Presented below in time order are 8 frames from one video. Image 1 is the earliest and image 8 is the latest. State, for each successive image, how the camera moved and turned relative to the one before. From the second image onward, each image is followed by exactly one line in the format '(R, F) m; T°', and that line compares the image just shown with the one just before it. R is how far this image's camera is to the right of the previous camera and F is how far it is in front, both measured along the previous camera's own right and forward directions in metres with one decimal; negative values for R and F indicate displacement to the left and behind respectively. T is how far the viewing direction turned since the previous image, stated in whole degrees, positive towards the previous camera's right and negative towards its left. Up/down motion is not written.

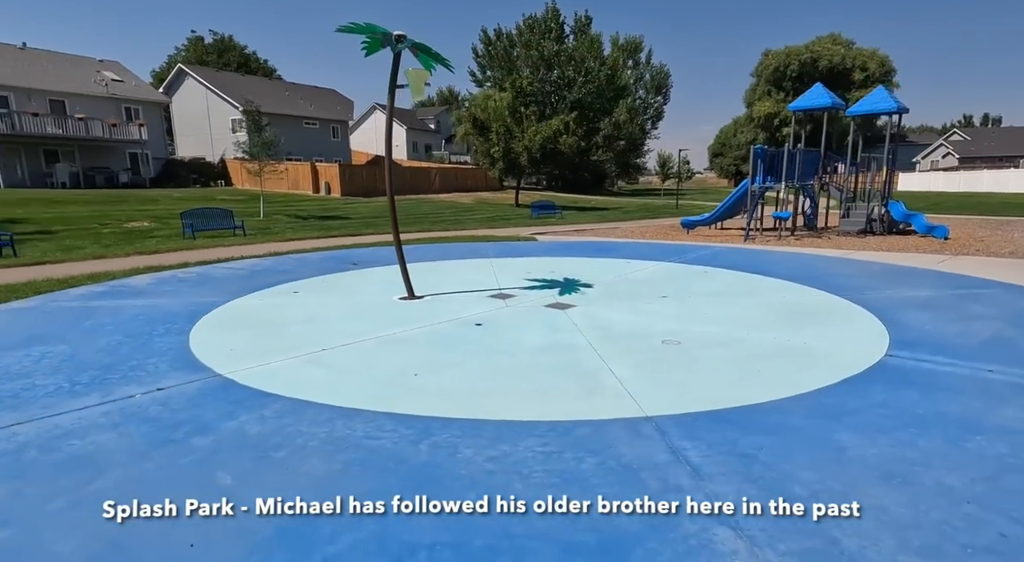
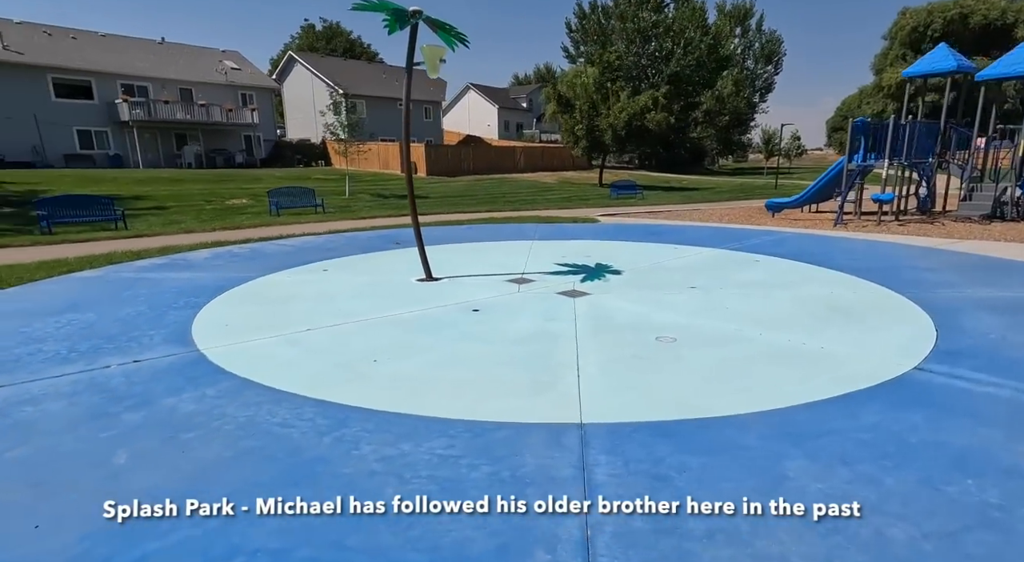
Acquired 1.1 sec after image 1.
(+1.1, +0.3) m; -10°
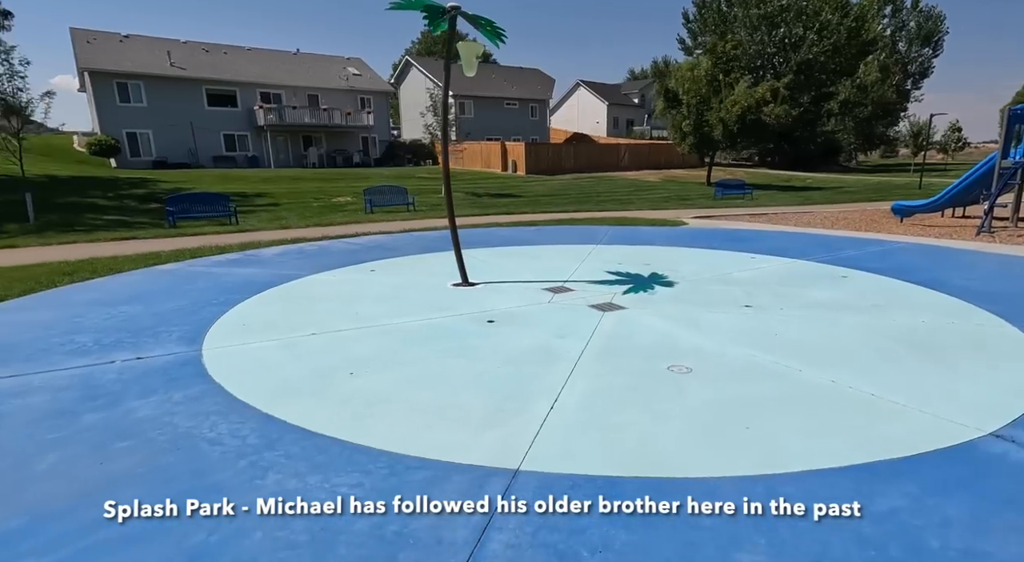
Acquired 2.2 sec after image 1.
(+1.0, +0.5) m; -11°
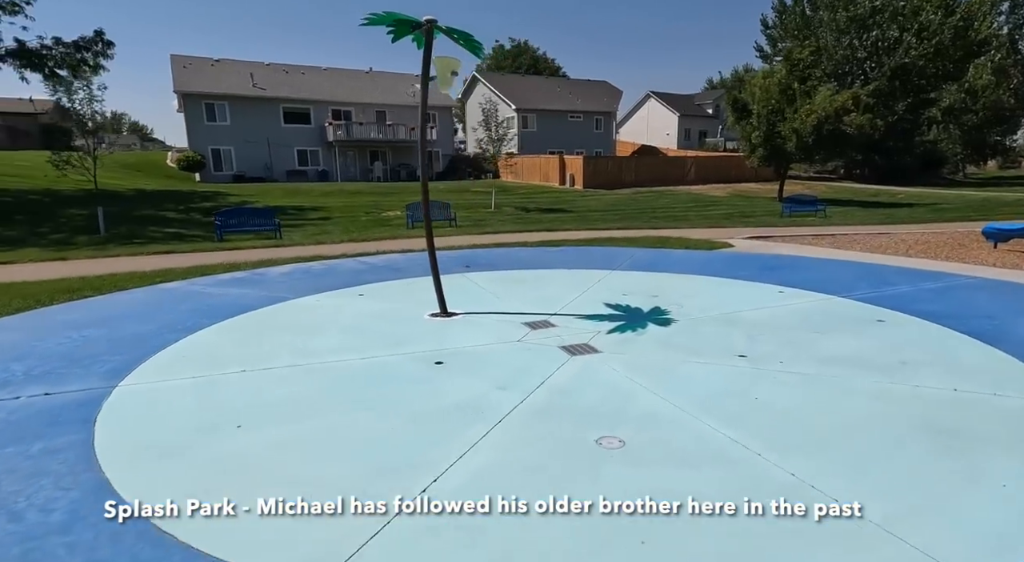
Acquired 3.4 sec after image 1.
(+1.2, +0.7) m; -7°
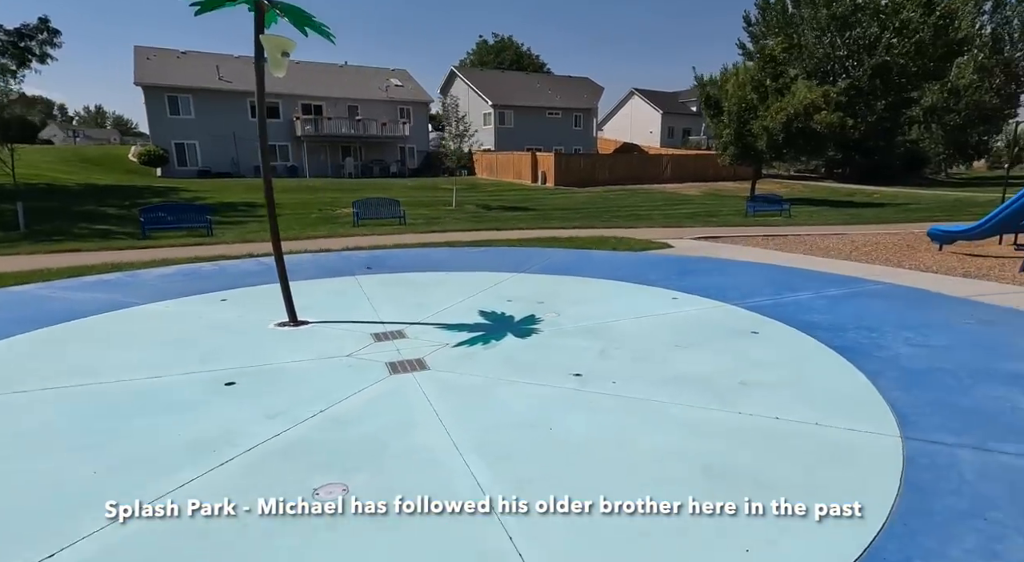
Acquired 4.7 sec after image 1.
(+1.6, +0.6) m; +1°
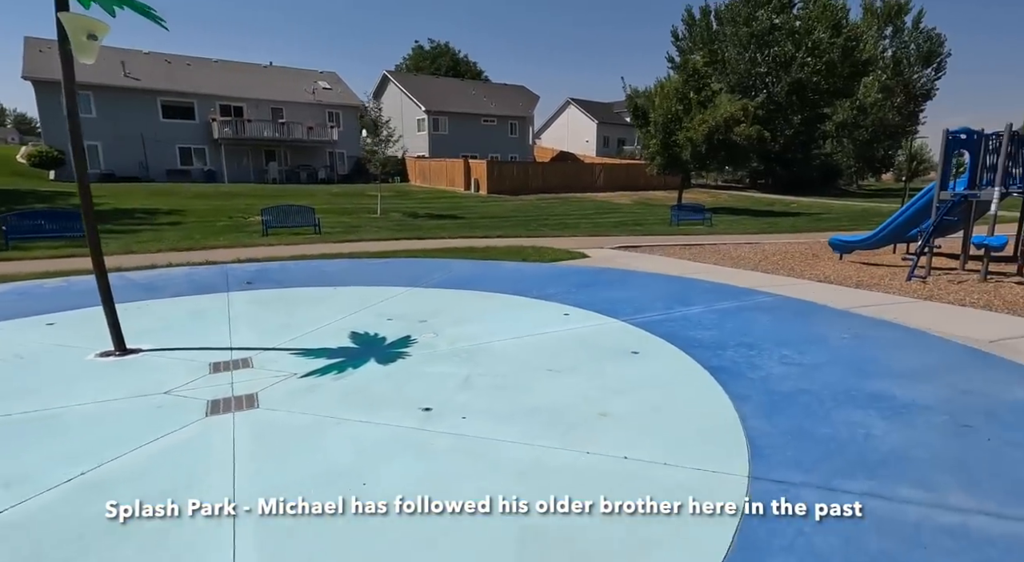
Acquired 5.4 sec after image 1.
(+0.8, +0.5) m; +6°
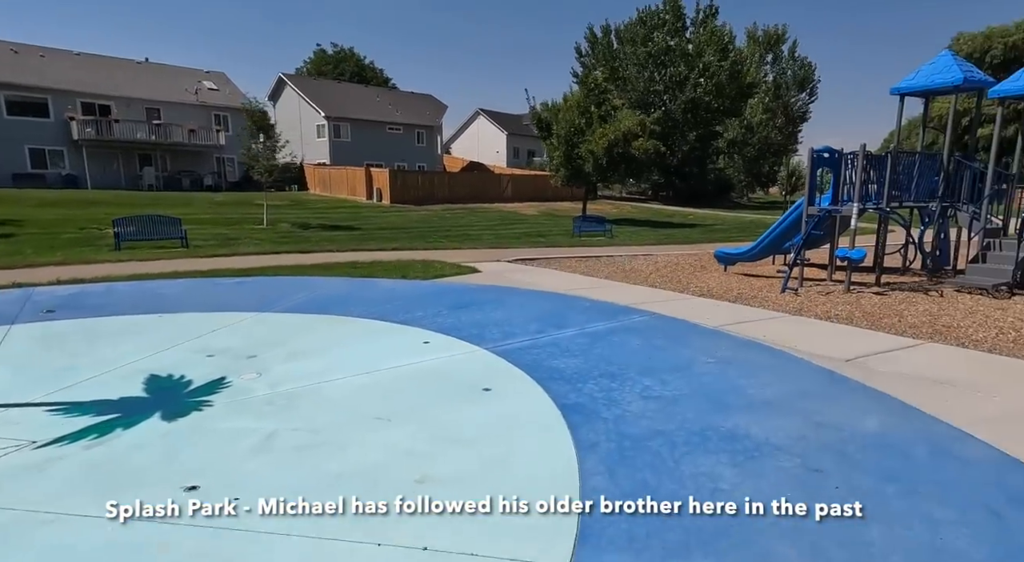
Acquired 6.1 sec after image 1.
(+0.8, +0.7) m; +9°
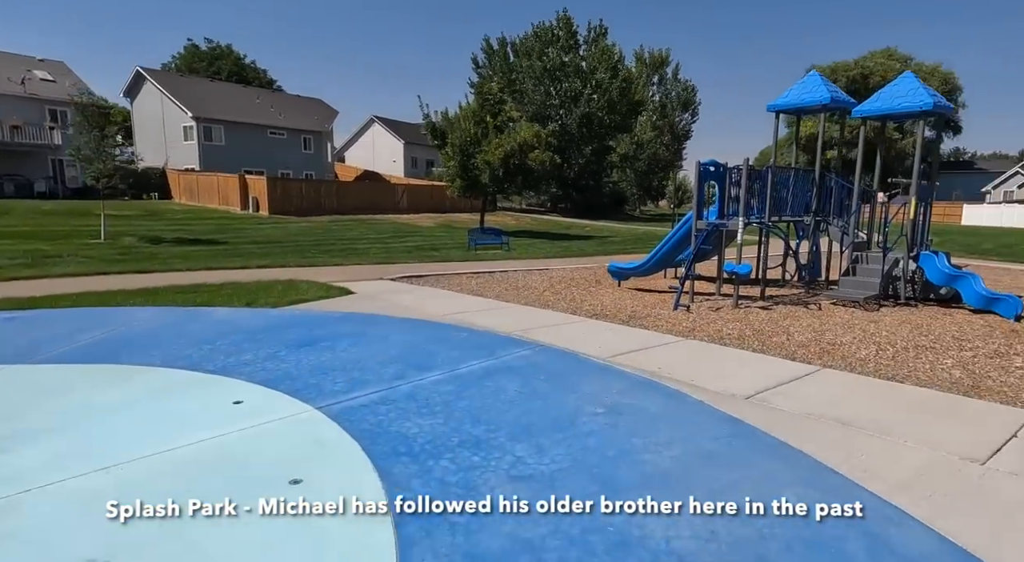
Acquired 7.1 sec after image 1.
(+0.6, +1.2) m; +10°
